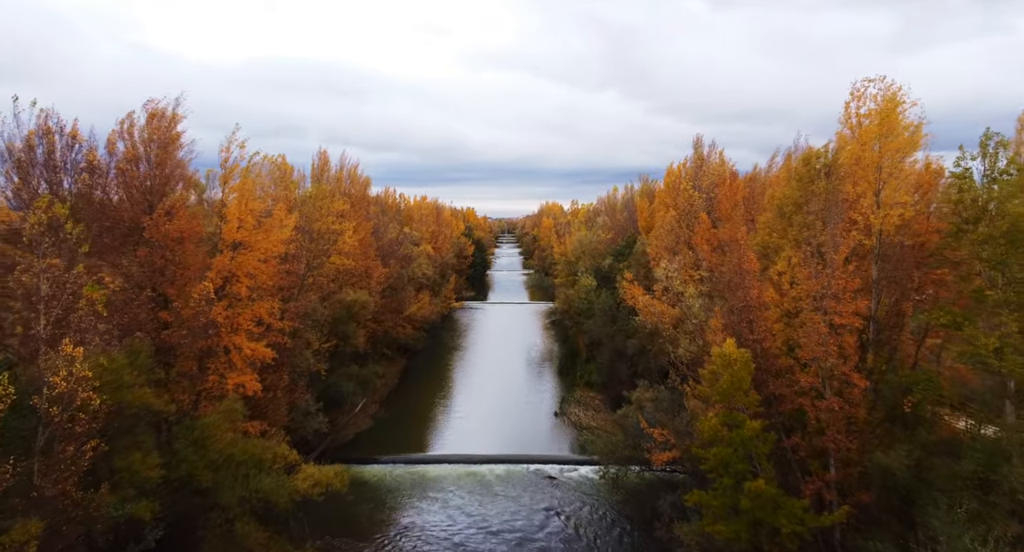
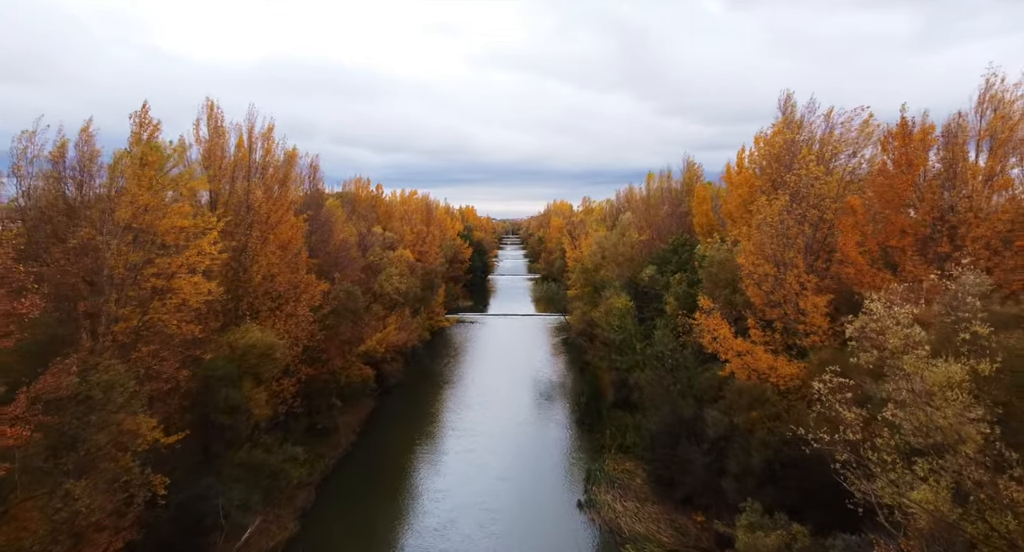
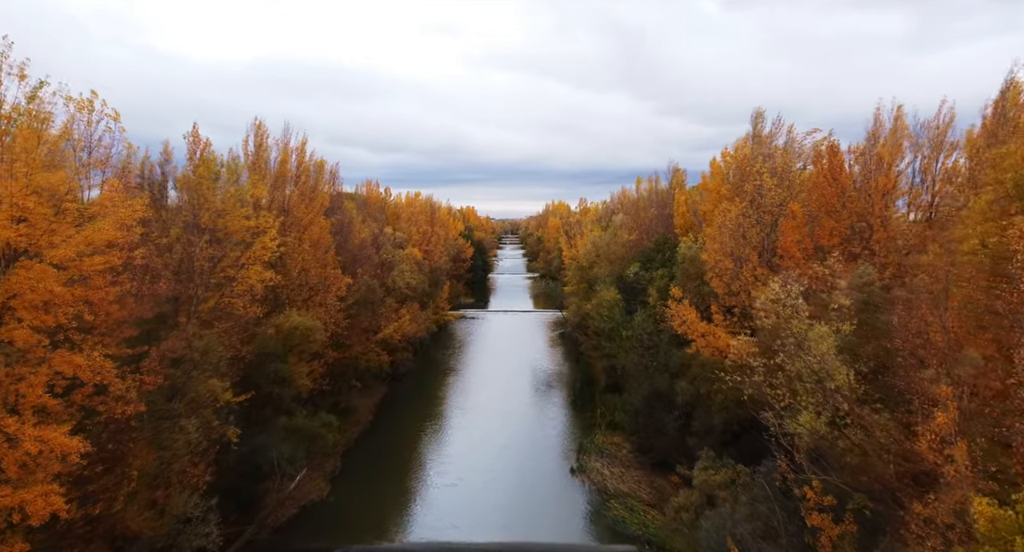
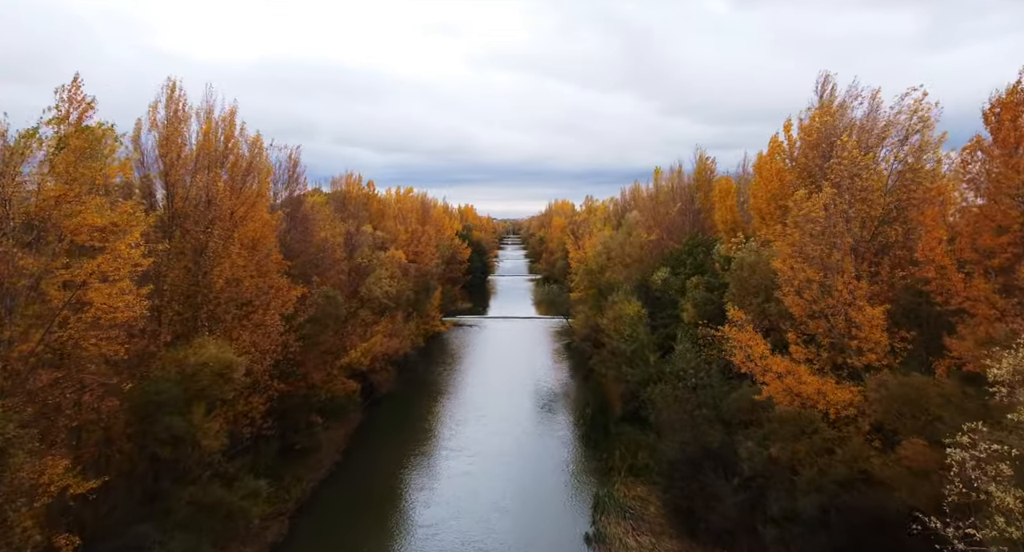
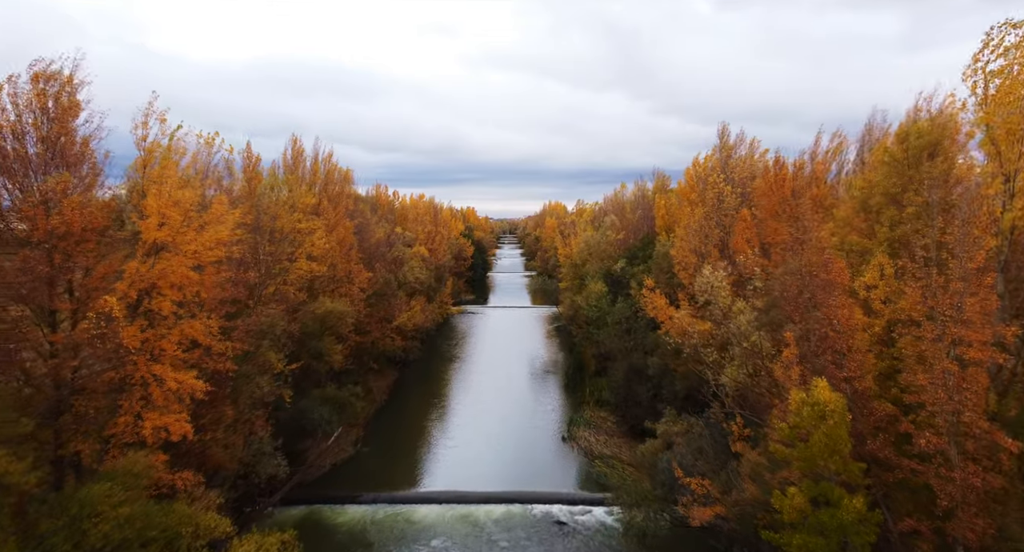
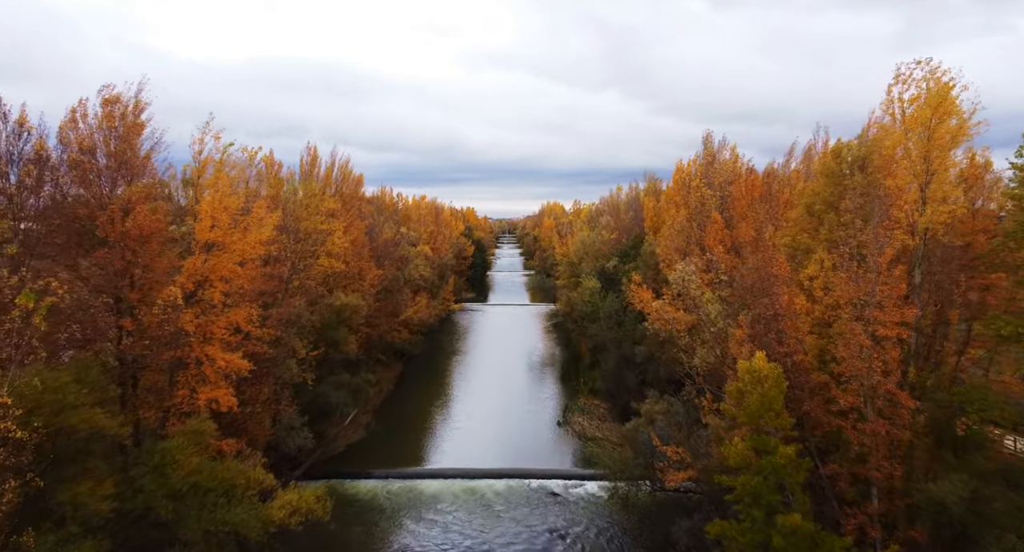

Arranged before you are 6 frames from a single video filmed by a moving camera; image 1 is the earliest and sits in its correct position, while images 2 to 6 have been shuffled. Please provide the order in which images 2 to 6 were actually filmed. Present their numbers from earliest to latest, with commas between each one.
6, 5, 3, 2, 4
